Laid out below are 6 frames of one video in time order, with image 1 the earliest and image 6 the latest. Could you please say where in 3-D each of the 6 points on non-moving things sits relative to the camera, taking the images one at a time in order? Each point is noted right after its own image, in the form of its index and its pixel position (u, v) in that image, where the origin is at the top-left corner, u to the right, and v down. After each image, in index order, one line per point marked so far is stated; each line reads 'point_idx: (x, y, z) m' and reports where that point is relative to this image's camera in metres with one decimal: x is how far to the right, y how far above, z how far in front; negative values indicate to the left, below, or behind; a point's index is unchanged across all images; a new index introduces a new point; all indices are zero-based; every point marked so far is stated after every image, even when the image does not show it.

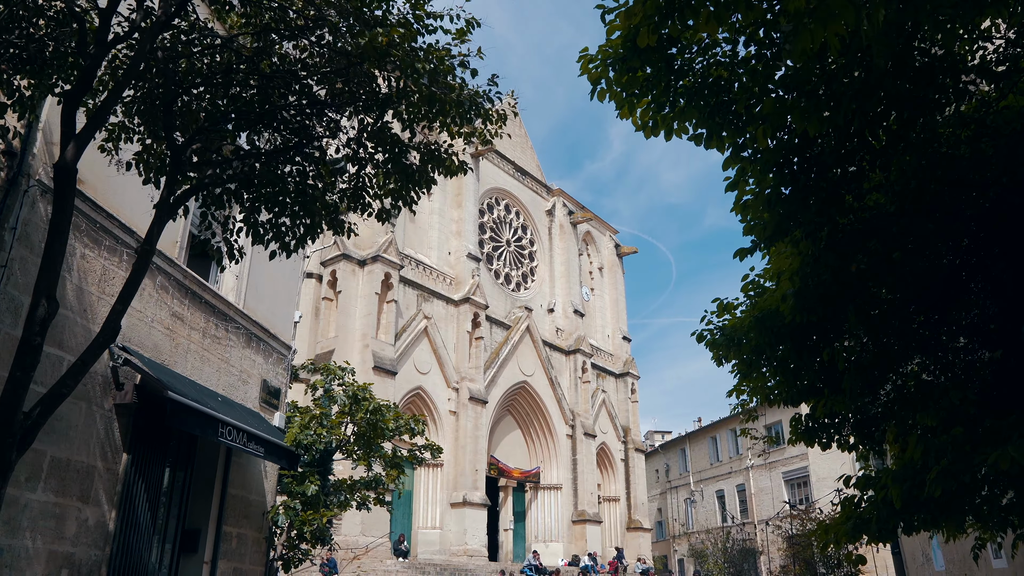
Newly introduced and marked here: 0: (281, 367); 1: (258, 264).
0: (-3.5, -1.2, +11.6) m
1: (-3.7, +0.4, +11.2) m
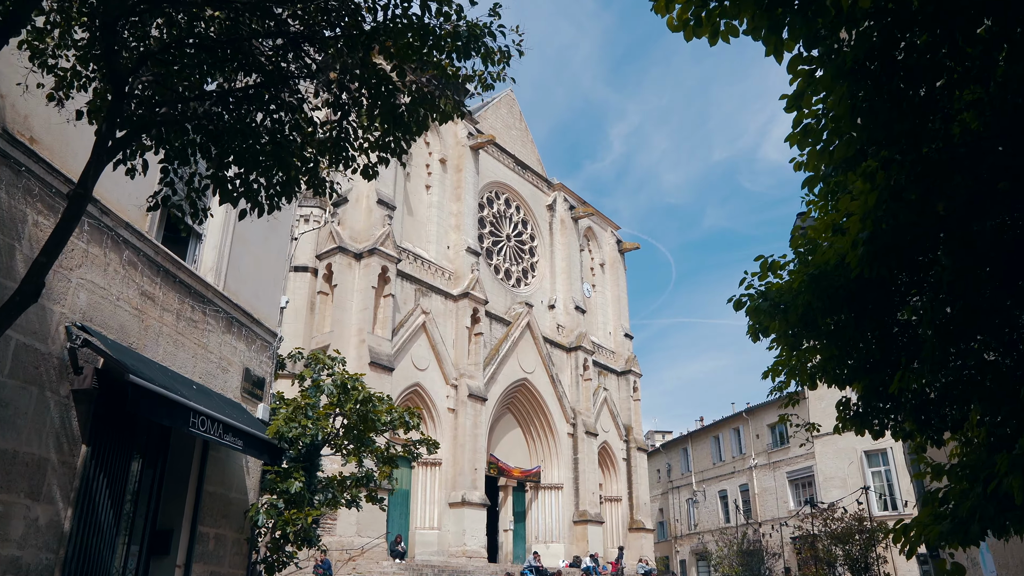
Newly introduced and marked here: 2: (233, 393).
0: (-3.4, -0.9, +10.8) m
1: (-3.6, +0.6, +10.4) m
2: (-3.5, -1.3, +9.8) m
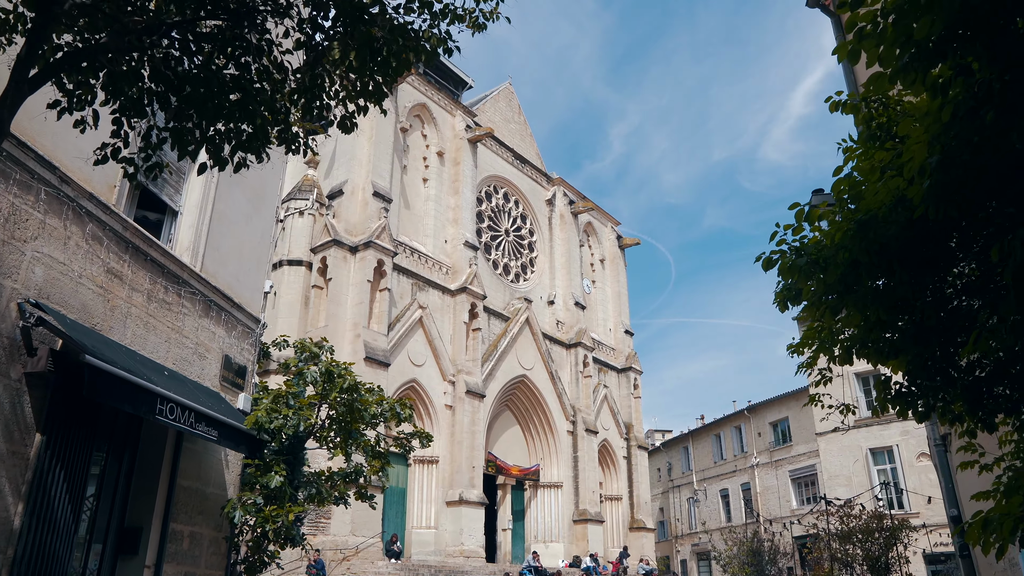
0: (-3.5, -0.7, +10.1) m
1: (-3.7, +0.8, +9.8) m
2: (-3.6, -1.1, +9.2) m
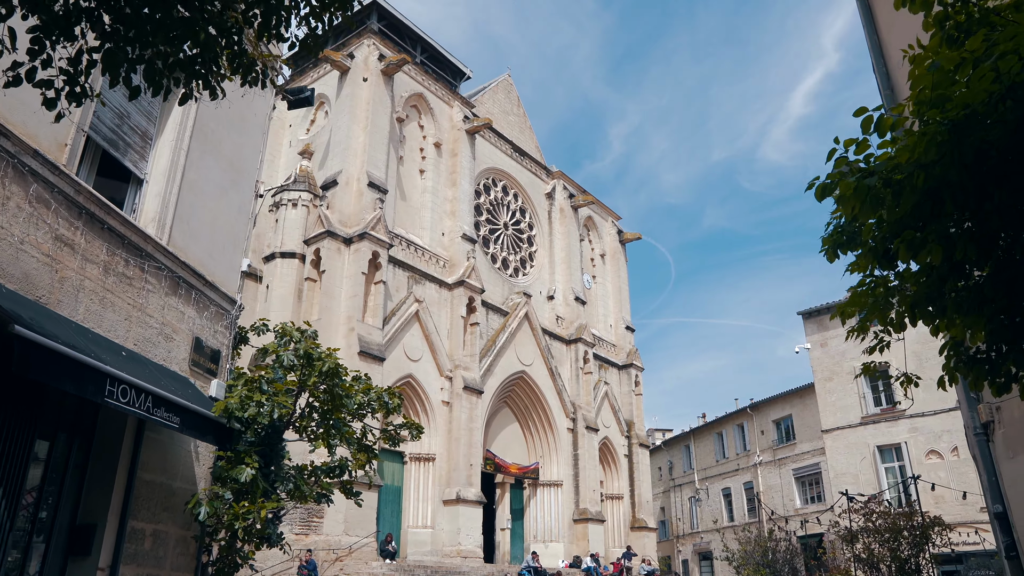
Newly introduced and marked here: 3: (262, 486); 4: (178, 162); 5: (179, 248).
0: (-3.5, -0.5, +9.3) m
1: (-3.7, +1.1, +9.0) m
2: (-3.6, -0.8, +8.4) m
3: (-2.6, -2.1, +8.2) m
4: (-3.8, +1.4, +8.7) m
5: (-3.7, +0.4, +8.6) m
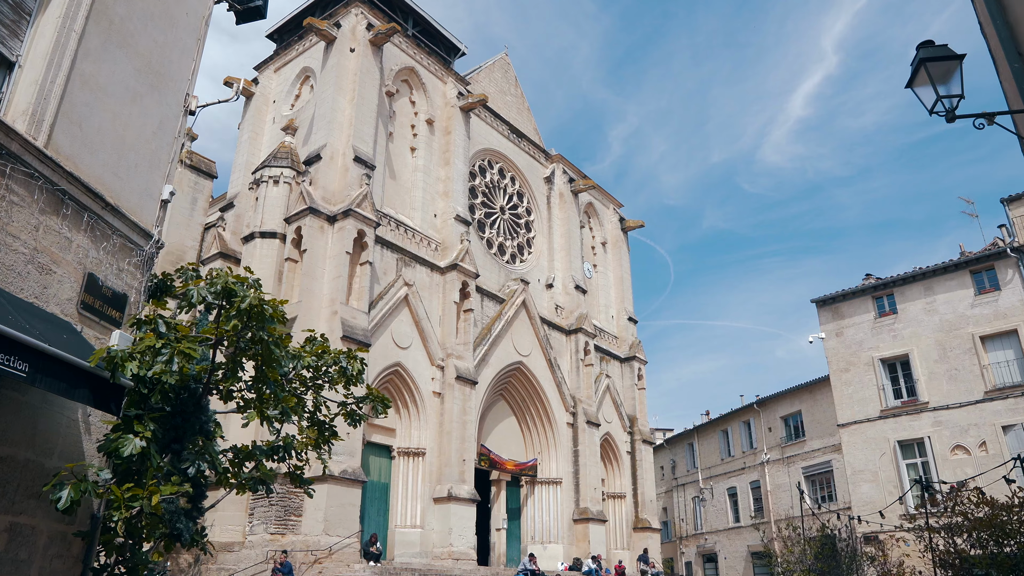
0: (-3.6, +0.2, +7.3) m
1: (-3.8, +1.8, +7.0) m
2: (-3.7, -0.2, +6.4) m
3: (-2.8, -1.4, +6.2) m
4: (-3.9, +2.1, +6.7) m
5: (-3.8, +1.1, +6.6) m
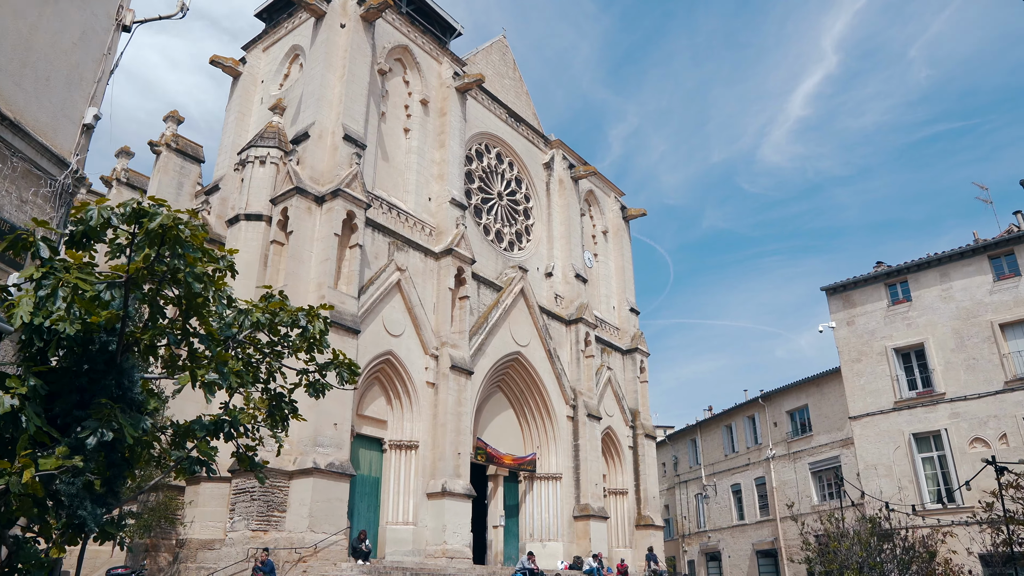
0: (-3.7, +0.7, +6.0) m
1: (-3.9, +2.2, +5.6) m
2: (-3.8, +0.3, +5.1) m
3: (-2.8, -0.9, +4.9) m
4: (-3.9, +2.6, +5.4) m
5: (-3.9, +1.6, +5.3) m
